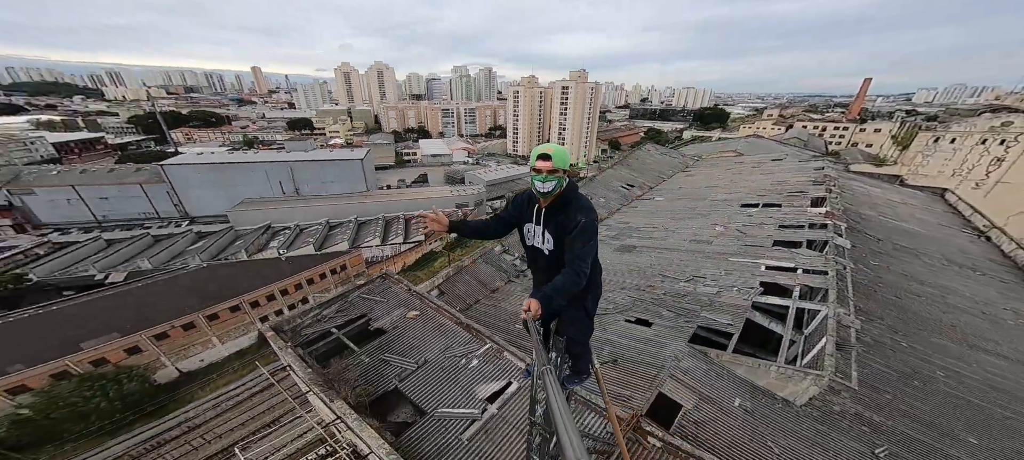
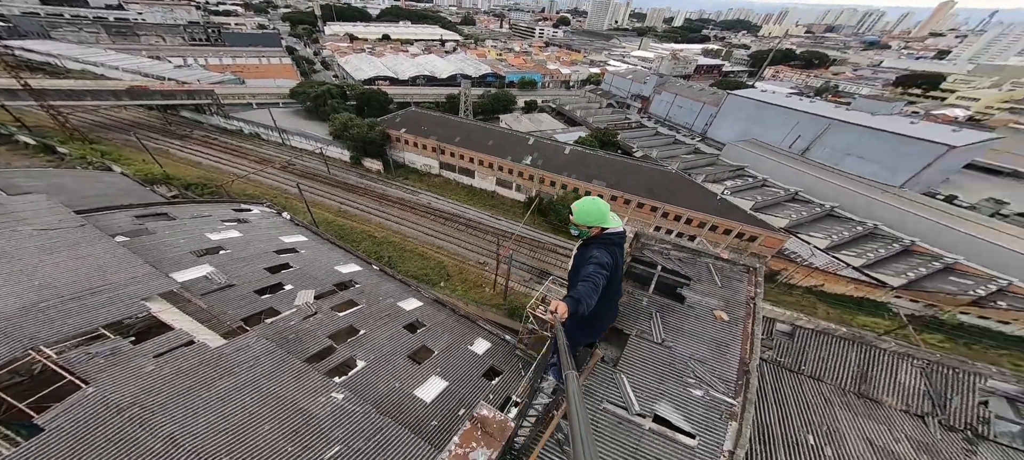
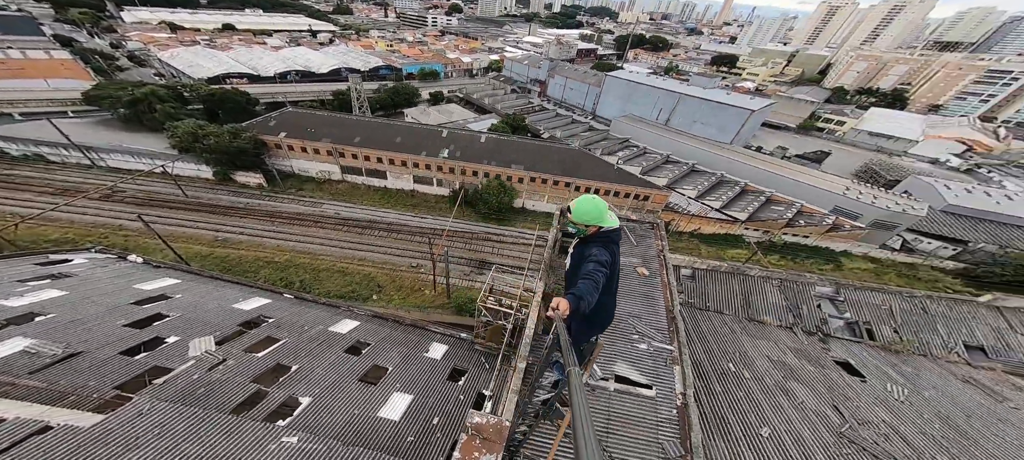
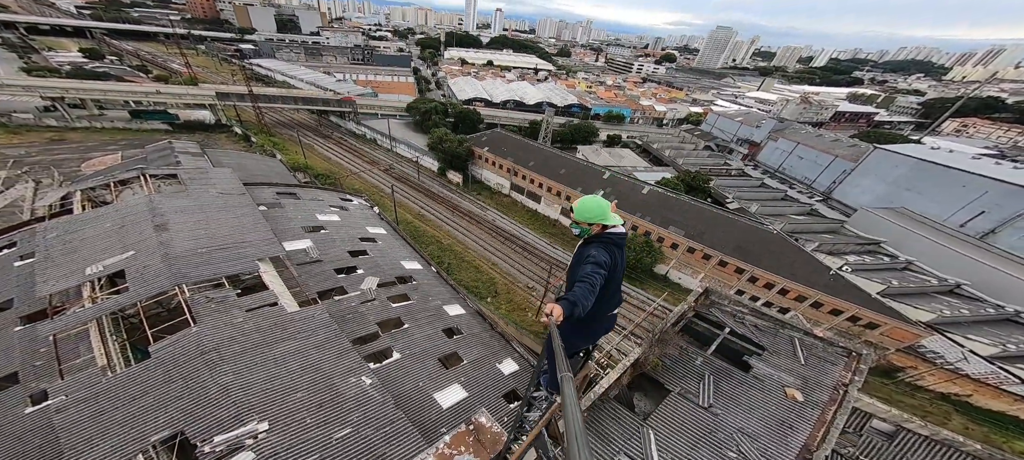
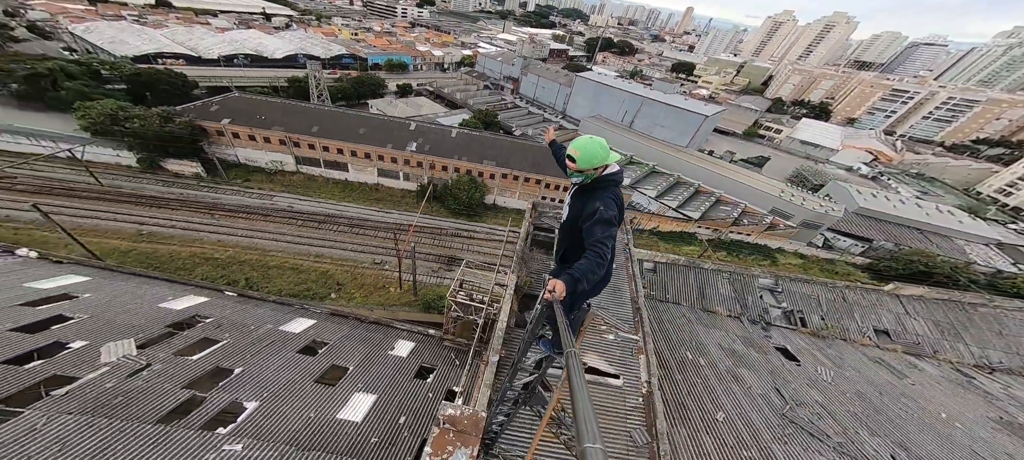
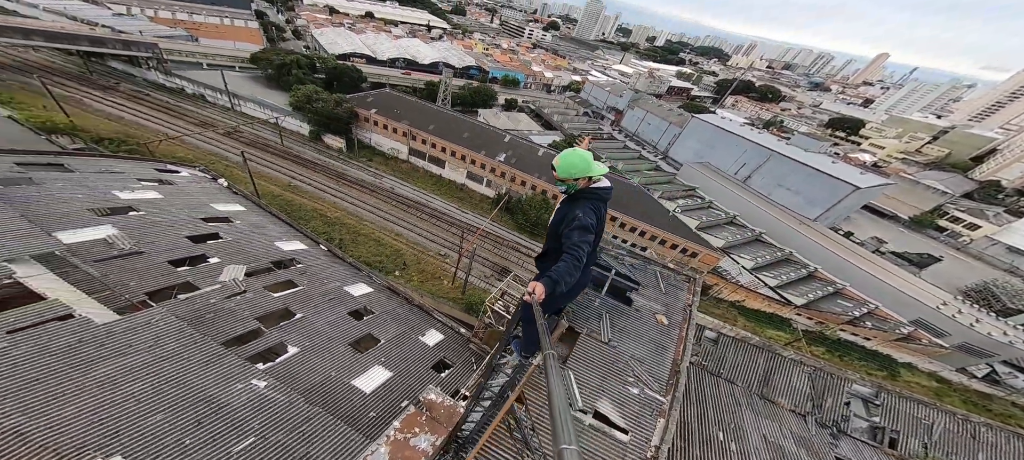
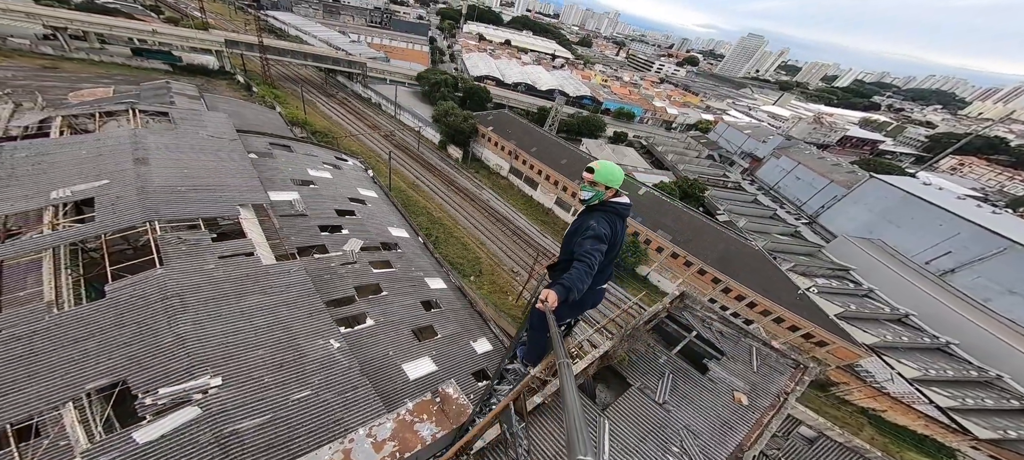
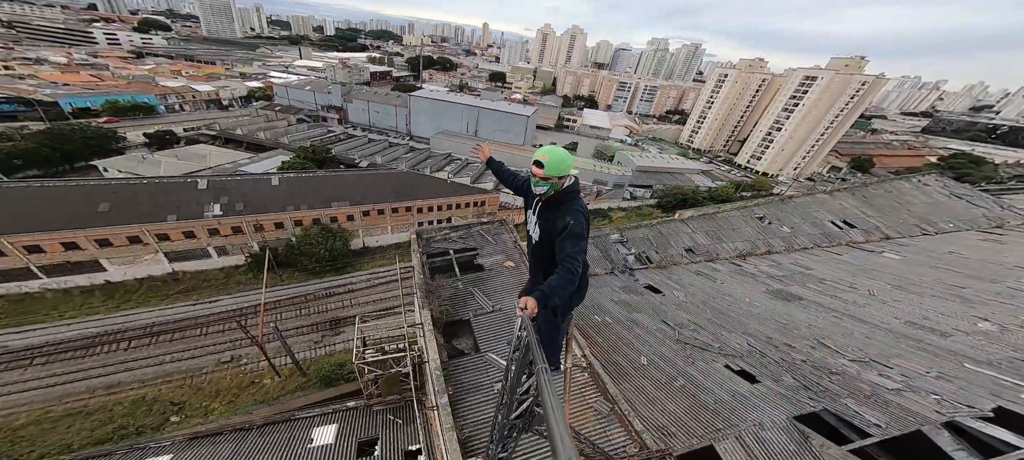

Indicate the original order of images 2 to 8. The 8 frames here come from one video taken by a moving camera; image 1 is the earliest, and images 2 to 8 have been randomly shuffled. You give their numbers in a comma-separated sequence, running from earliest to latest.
8, 5, 6, 7, 4, 2, 3
